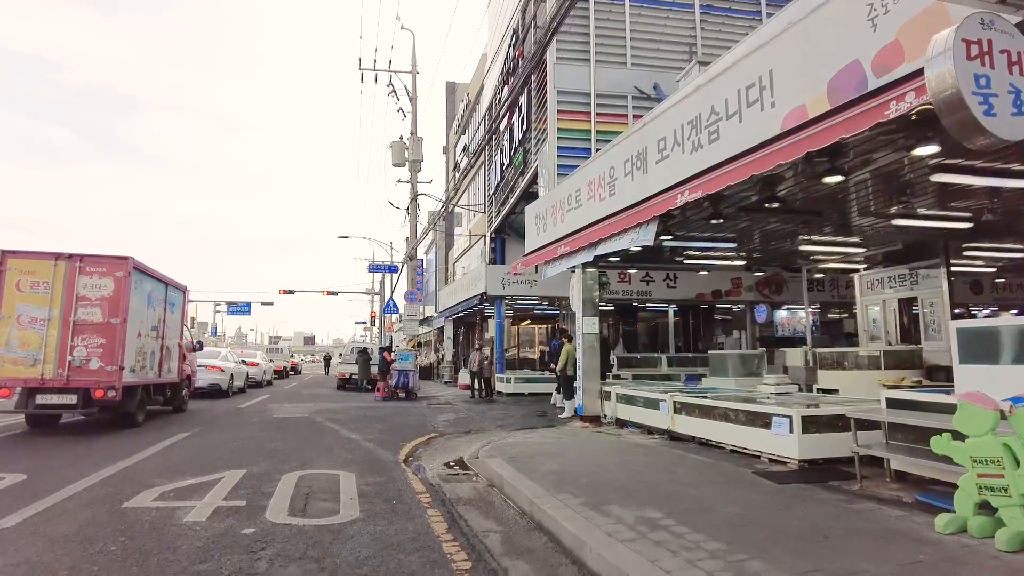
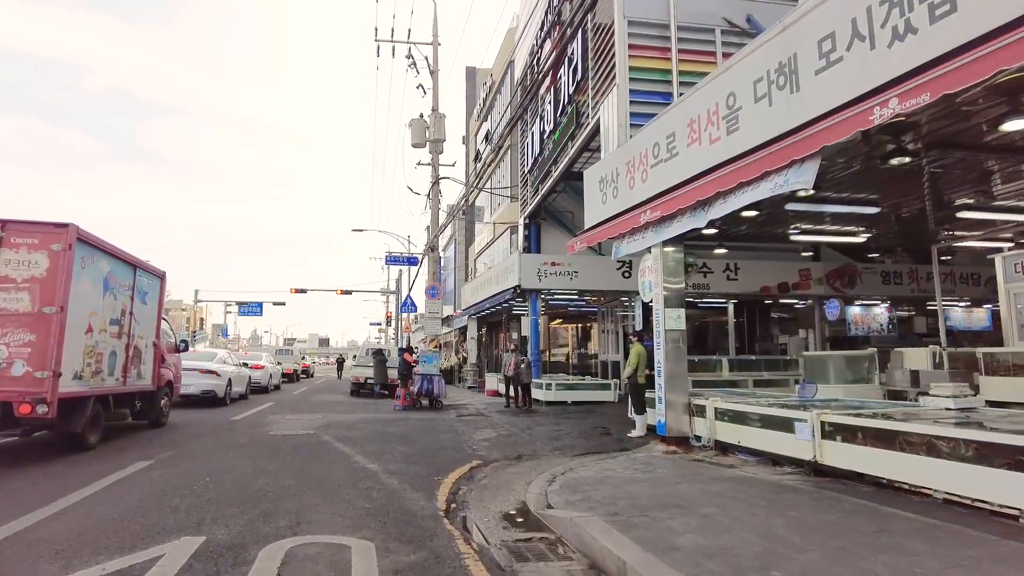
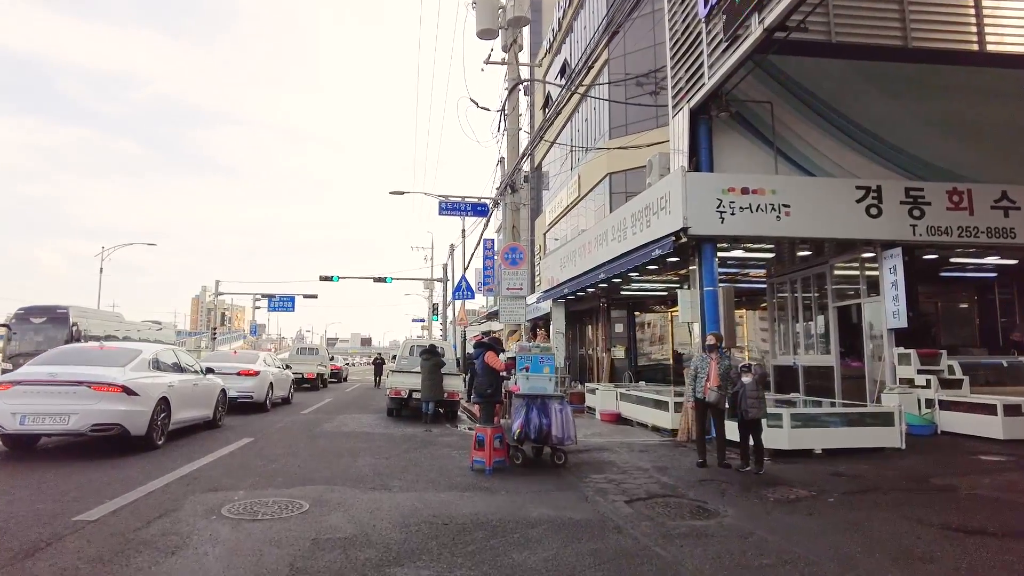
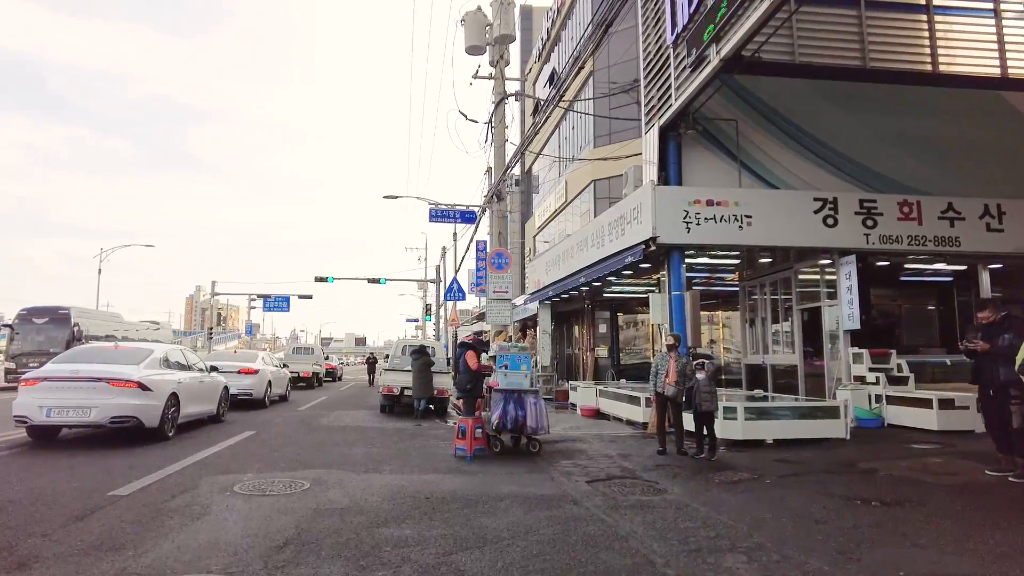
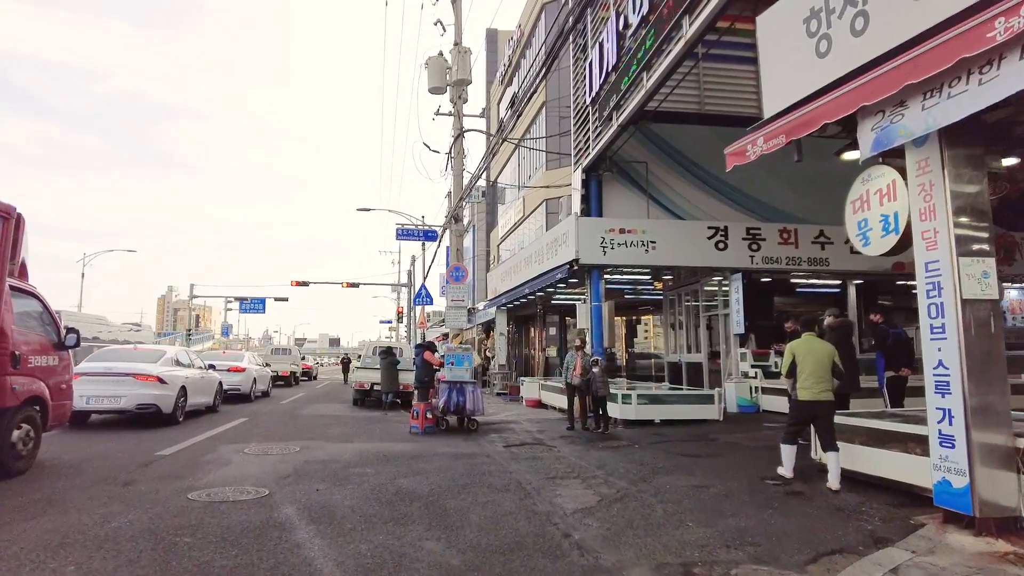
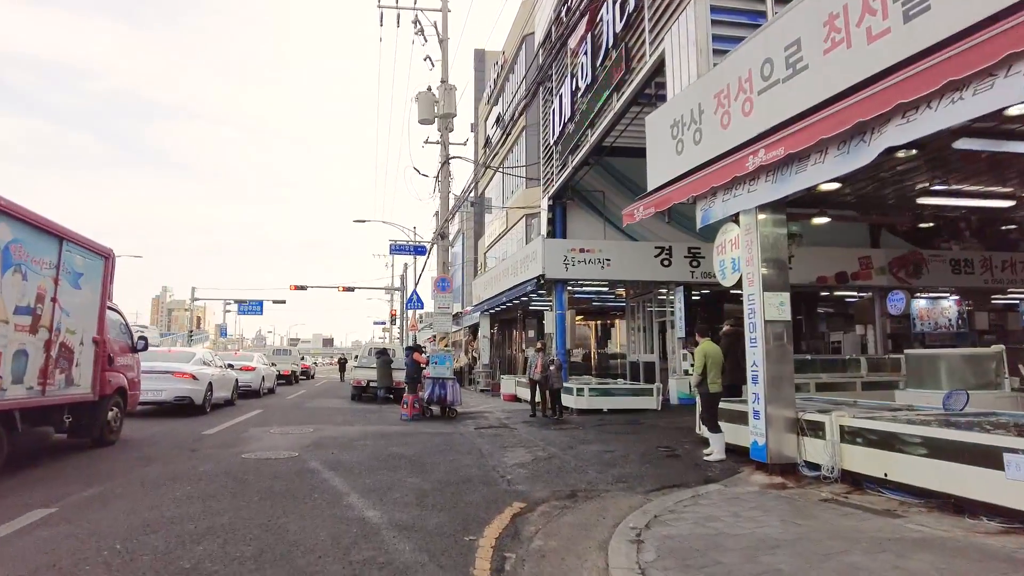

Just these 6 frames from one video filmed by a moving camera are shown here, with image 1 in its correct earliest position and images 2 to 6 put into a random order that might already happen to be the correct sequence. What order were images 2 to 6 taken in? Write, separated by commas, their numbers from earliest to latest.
2, 6, 5, 4, 3
